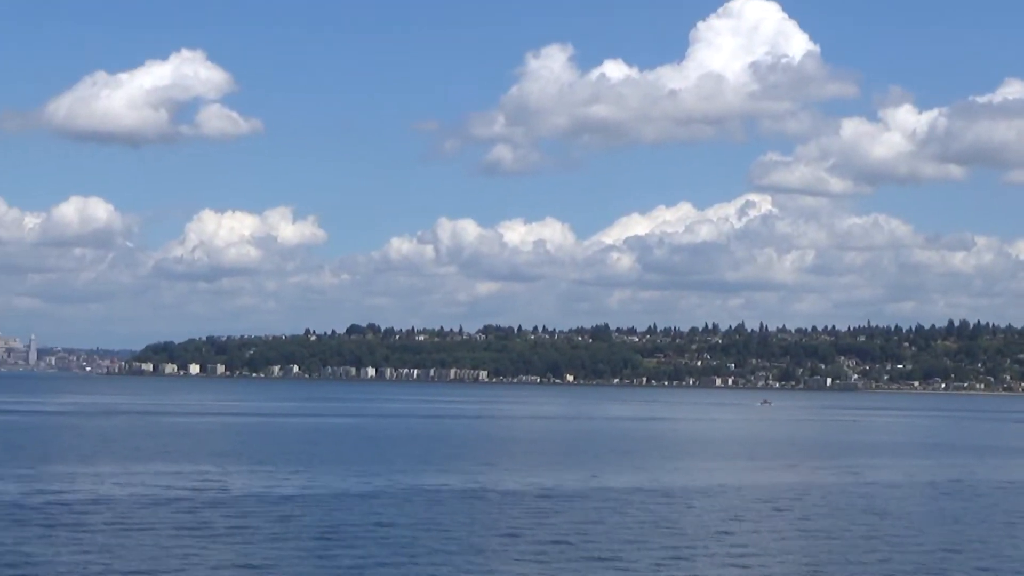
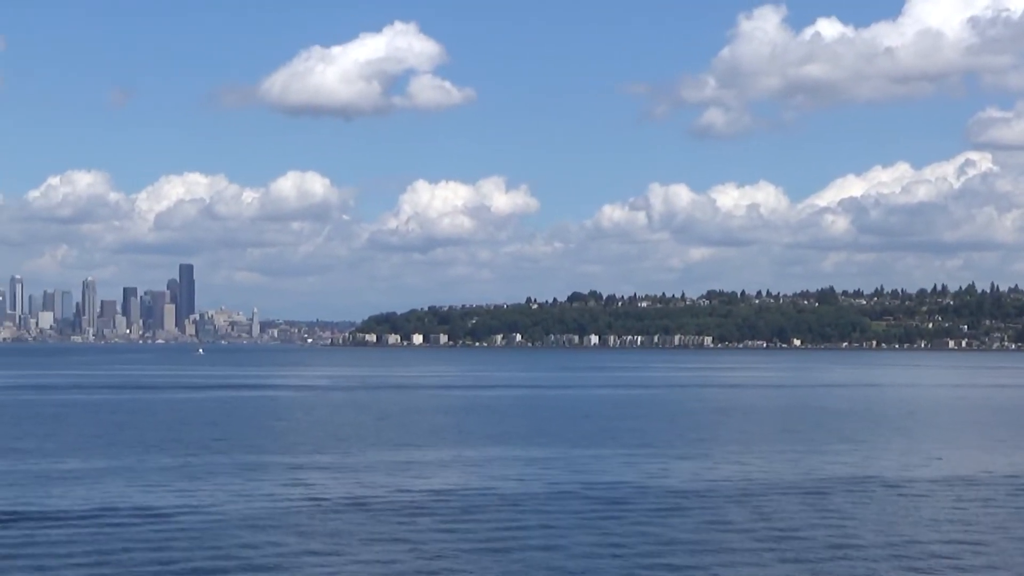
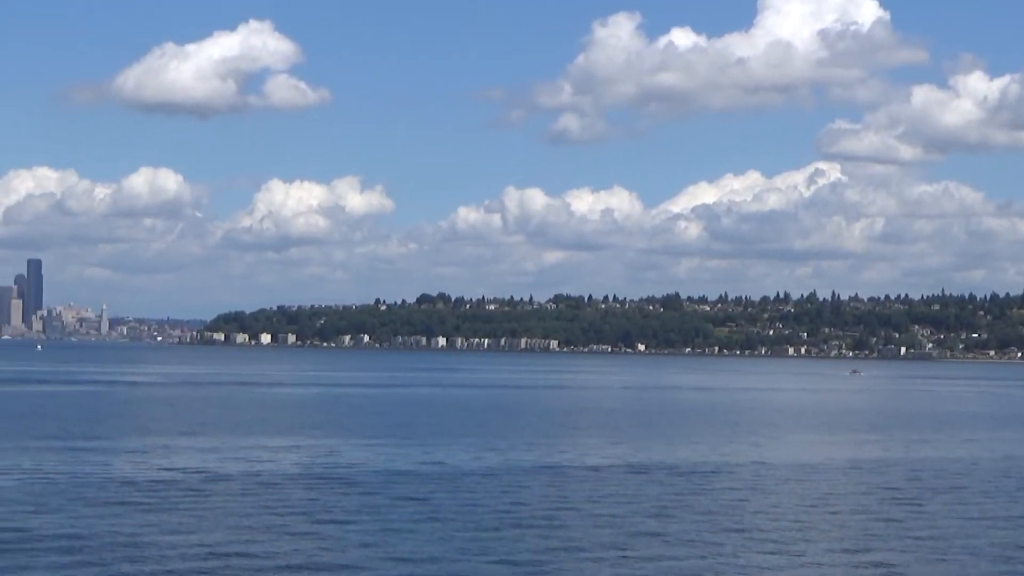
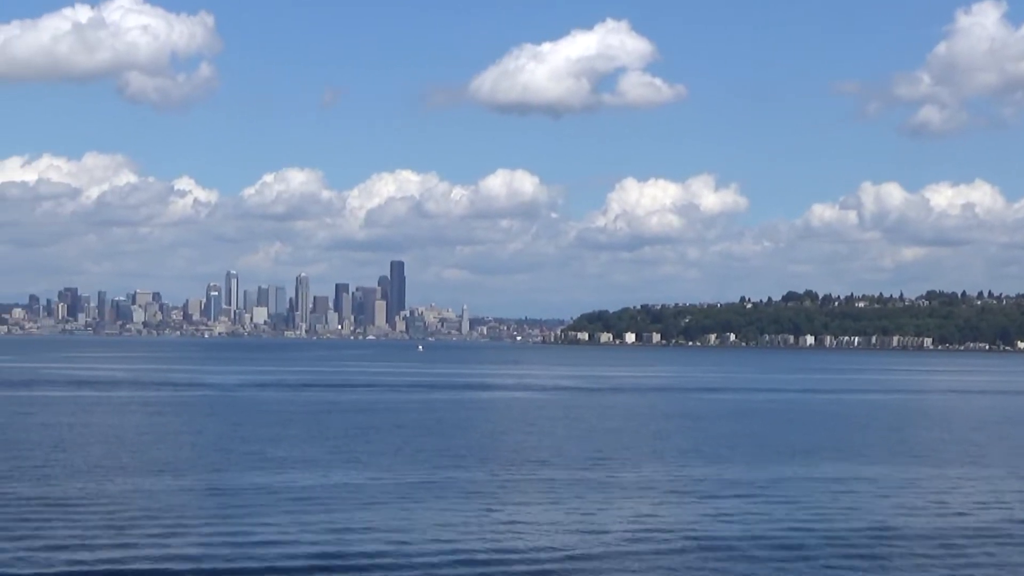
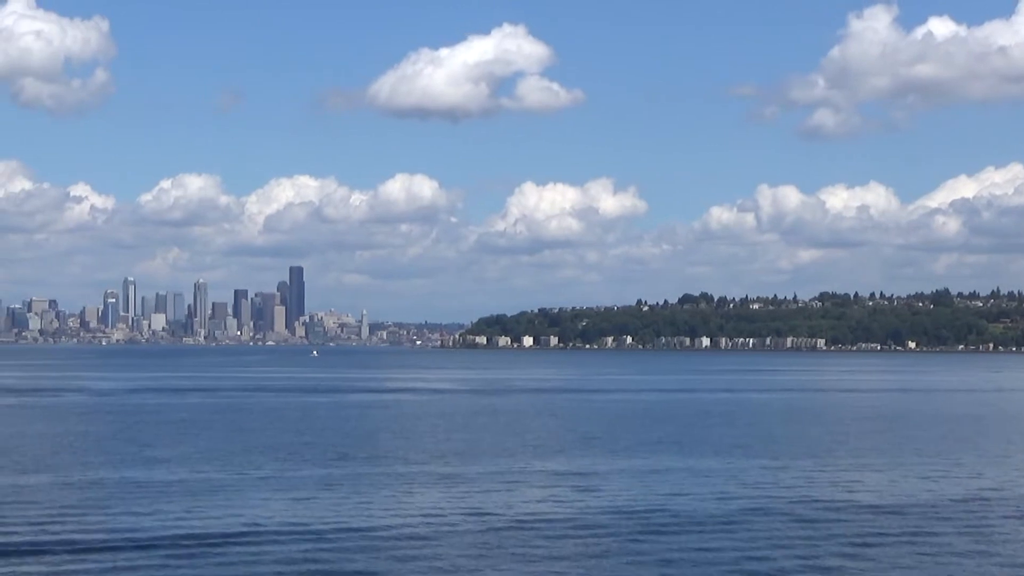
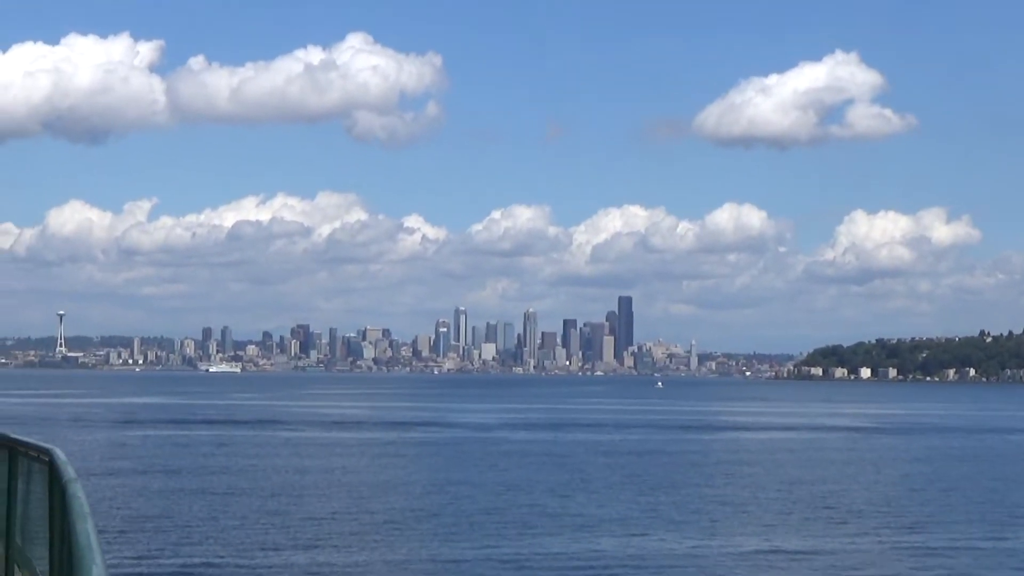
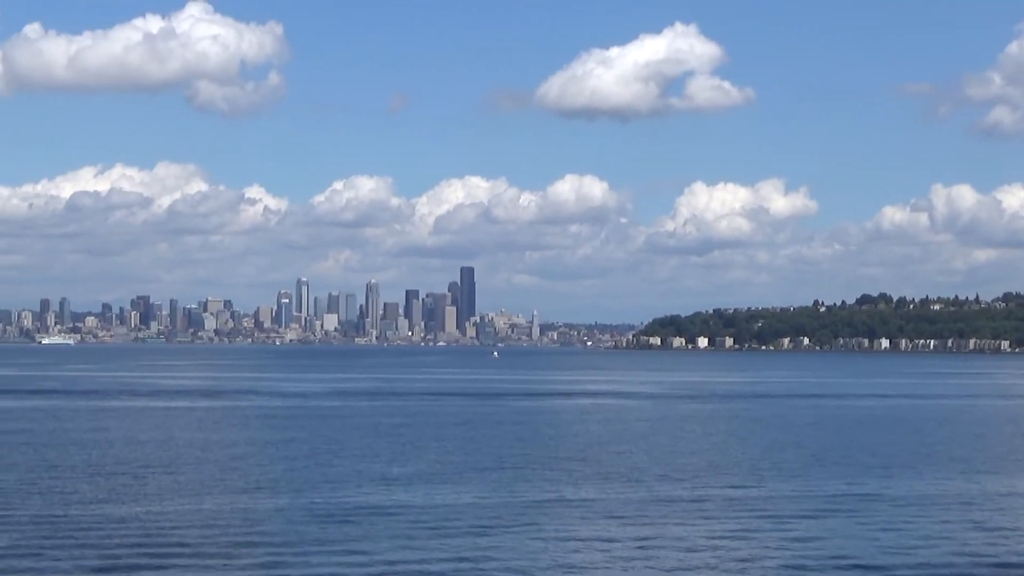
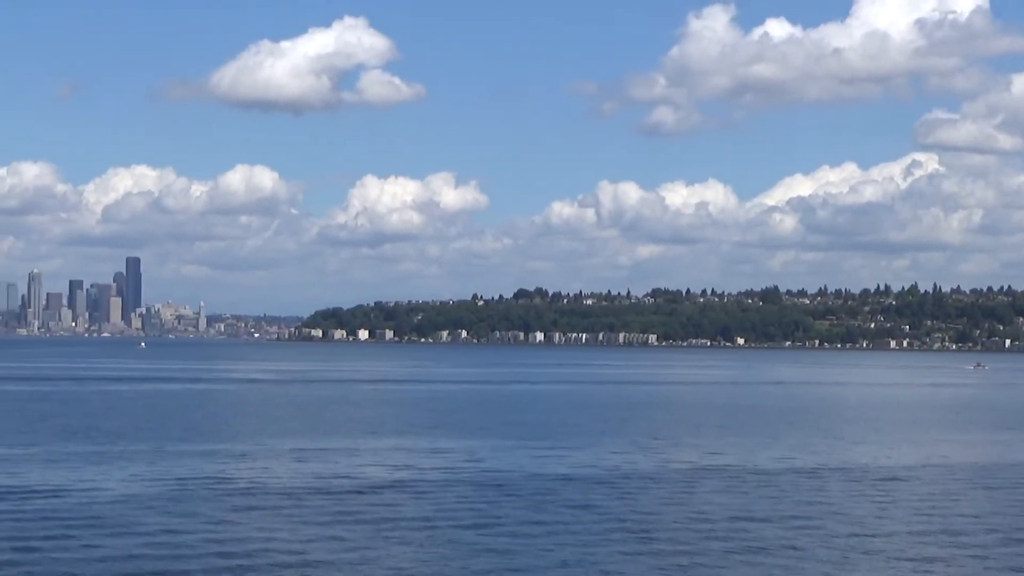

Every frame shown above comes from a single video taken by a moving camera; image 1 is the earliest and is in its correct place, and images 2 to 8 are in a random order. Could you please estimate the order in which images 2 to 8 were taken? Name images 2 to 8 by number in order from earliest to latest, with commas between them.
3, 8, 2, 5, 4, 7, 6
